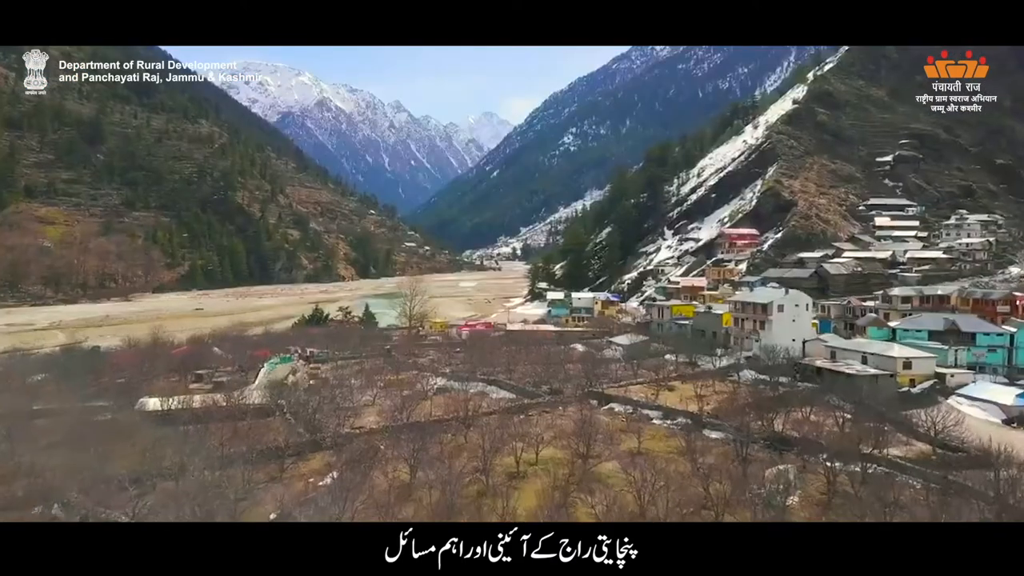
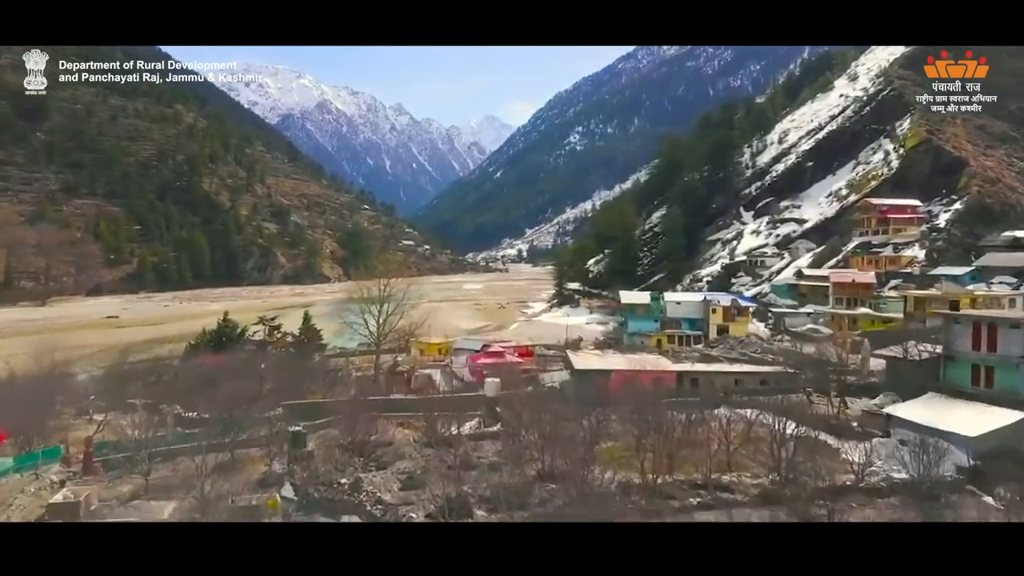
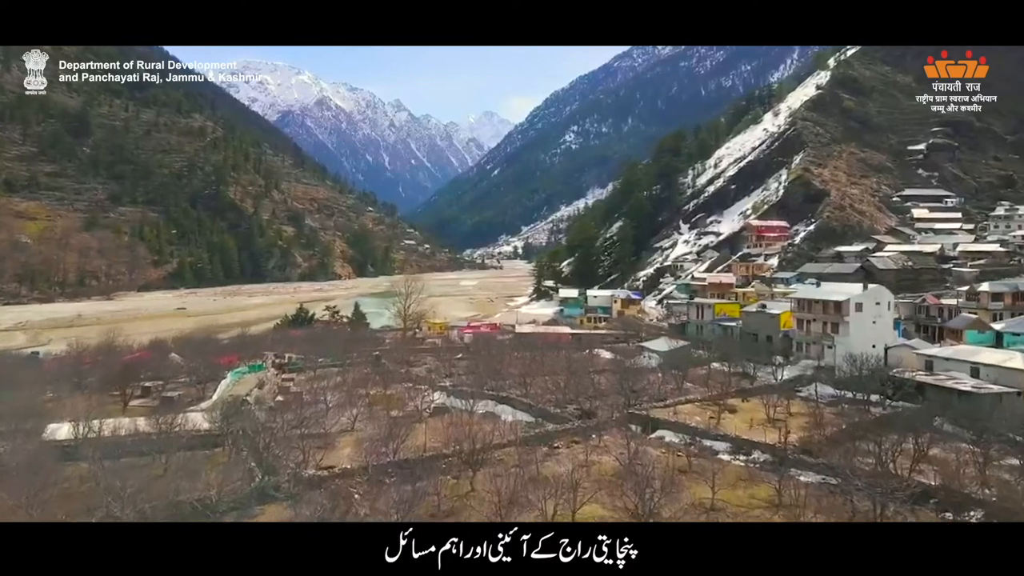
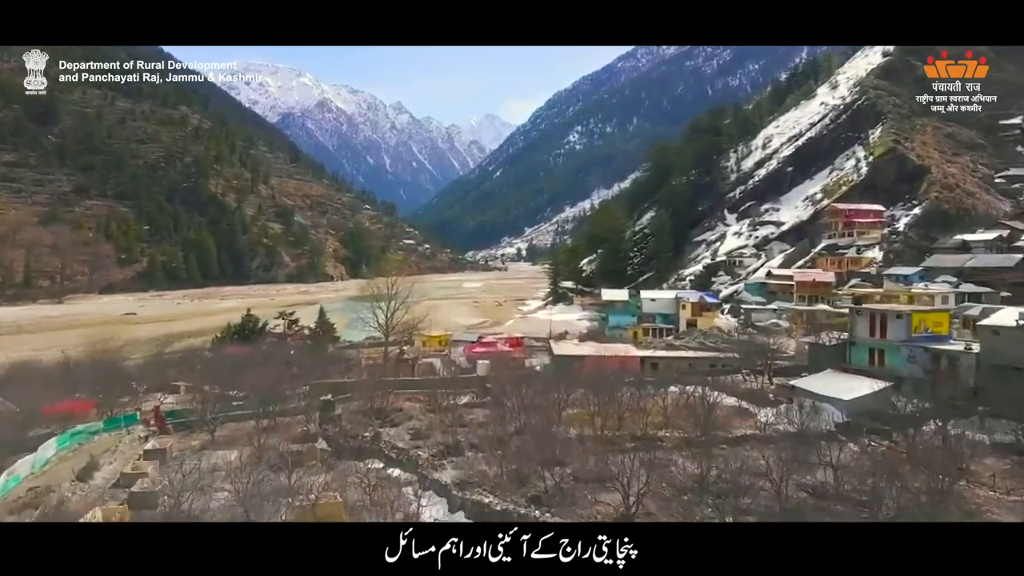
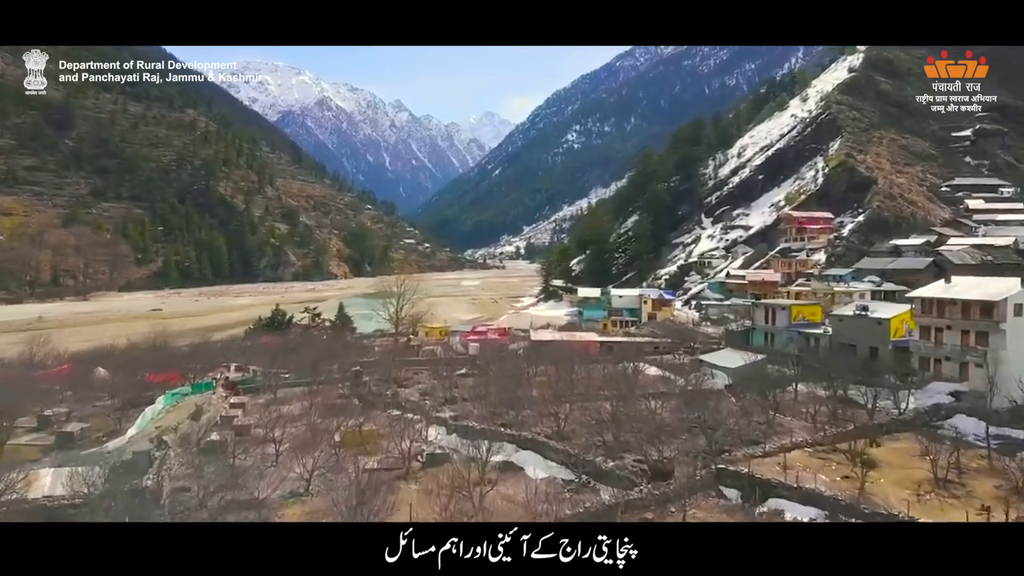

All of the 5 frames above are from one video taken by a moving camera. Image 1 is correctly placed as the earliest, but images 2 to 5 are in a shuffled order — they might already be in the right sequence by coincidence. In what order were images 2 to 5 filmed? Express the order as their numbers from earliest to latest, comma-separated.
3, 5, 4, 2
